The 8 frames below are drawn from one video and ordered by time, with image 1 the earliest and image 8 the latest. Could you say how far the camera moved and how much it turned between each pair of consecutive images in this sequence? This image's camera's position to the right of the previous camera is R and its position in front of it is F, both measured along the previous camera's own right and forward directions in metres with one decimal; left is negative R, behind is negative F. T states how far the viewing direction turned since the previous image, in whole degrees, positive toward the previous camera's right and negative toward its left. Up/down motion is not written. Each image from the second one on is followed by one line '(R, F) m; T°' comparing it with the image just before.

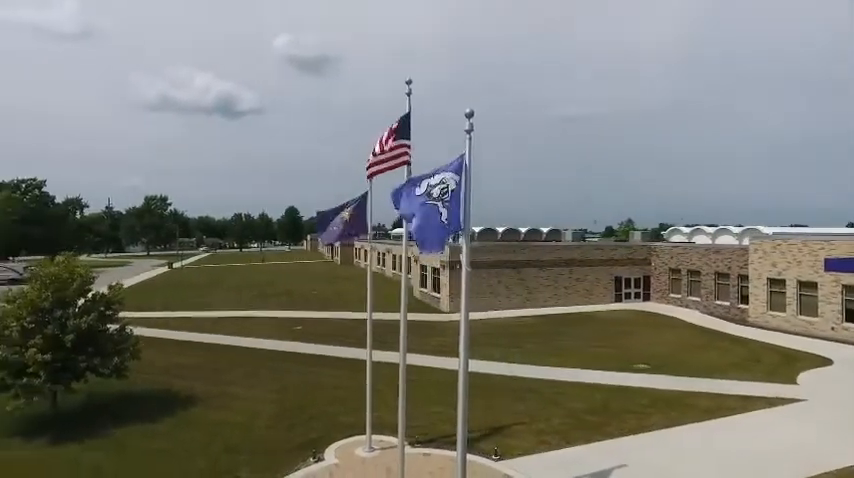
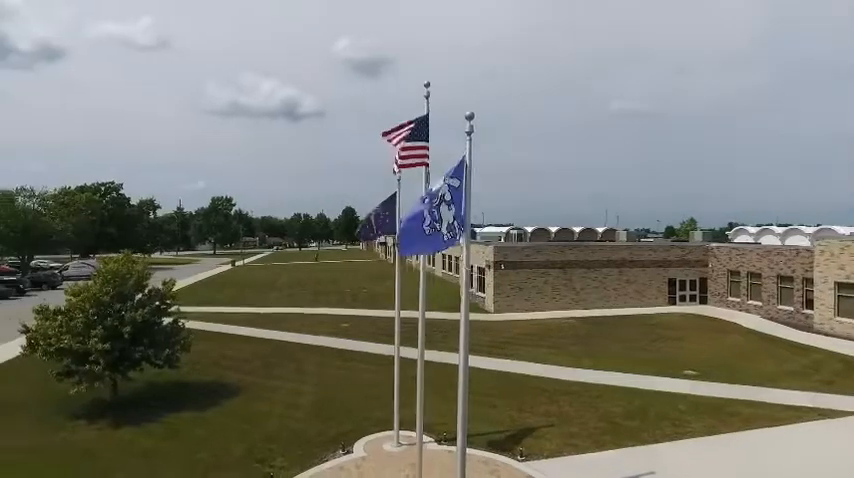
(+0.8, -0.1) m; -6°
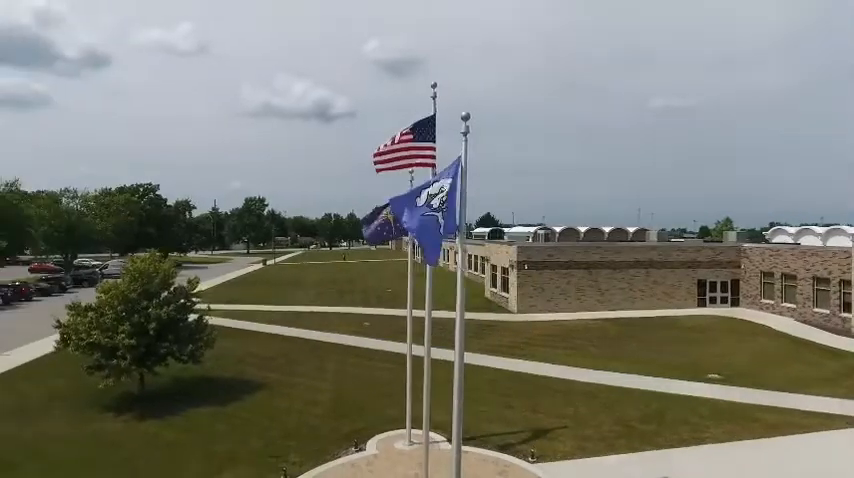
(+0.5, -0.1) m; -3°
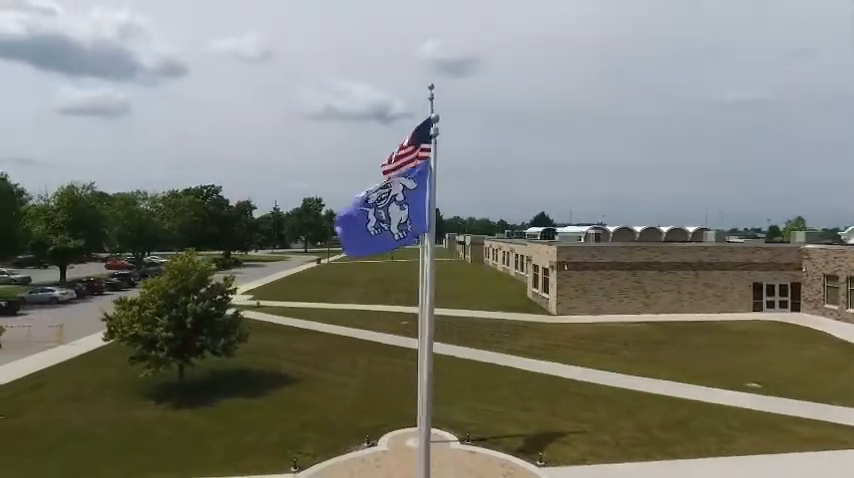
(+1.2, 0.0) m; -6°
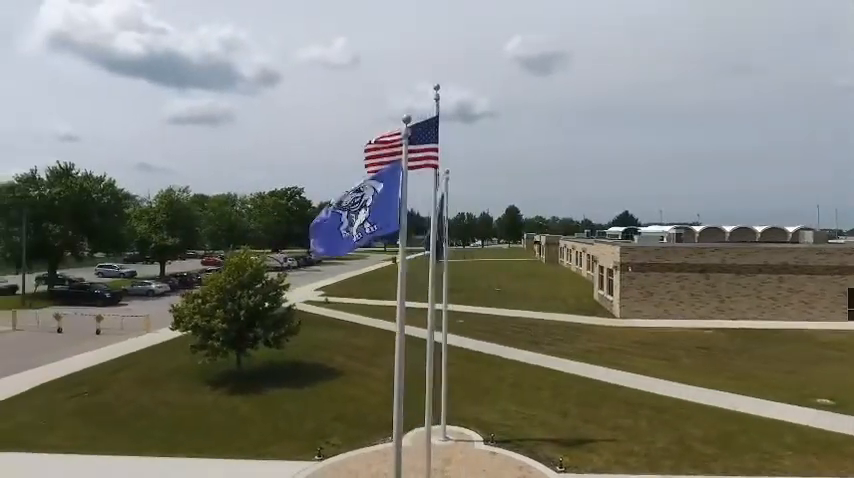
(+1.6, 0.0) m; -9°
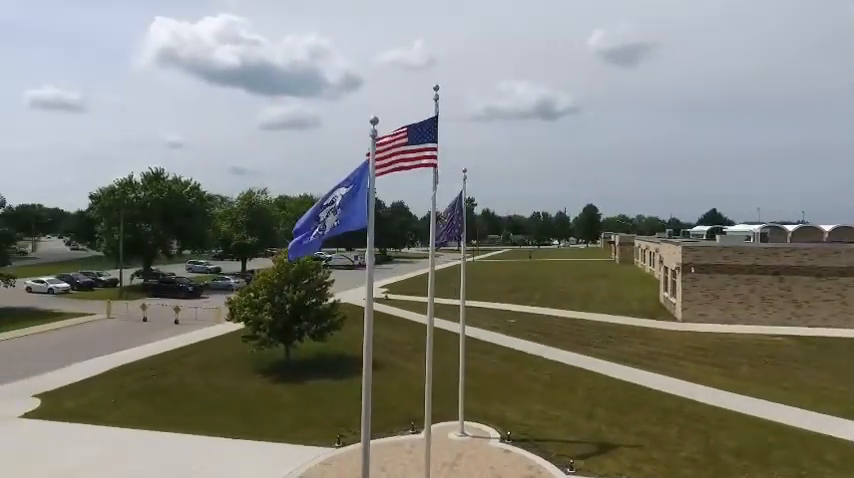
(+1.7, -0.1) m; -9°
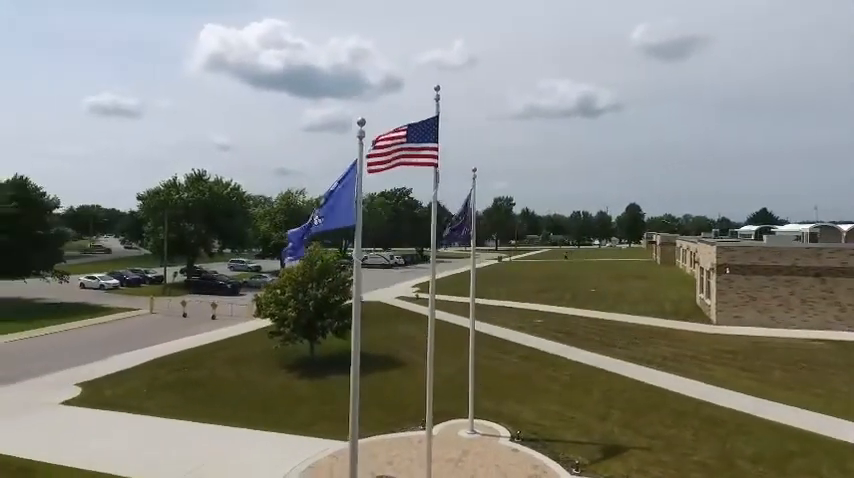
(+0.8, -0.1) m; -4°
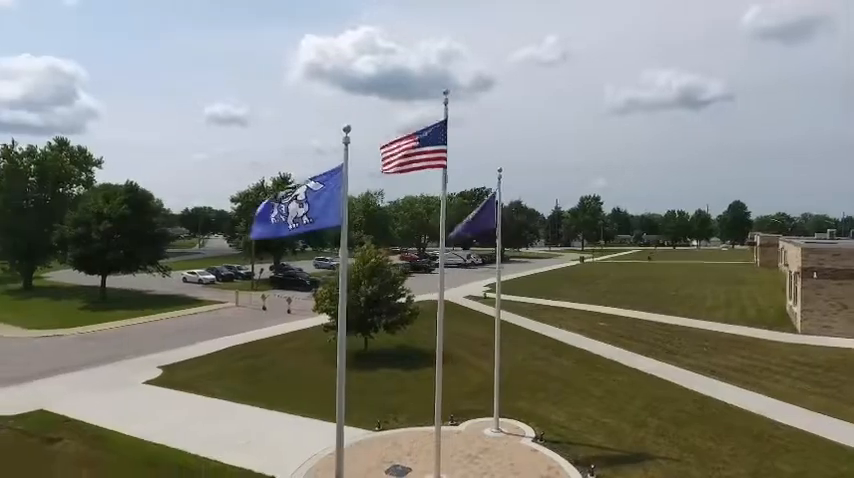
(+1.7, -0.2) m; -10°
